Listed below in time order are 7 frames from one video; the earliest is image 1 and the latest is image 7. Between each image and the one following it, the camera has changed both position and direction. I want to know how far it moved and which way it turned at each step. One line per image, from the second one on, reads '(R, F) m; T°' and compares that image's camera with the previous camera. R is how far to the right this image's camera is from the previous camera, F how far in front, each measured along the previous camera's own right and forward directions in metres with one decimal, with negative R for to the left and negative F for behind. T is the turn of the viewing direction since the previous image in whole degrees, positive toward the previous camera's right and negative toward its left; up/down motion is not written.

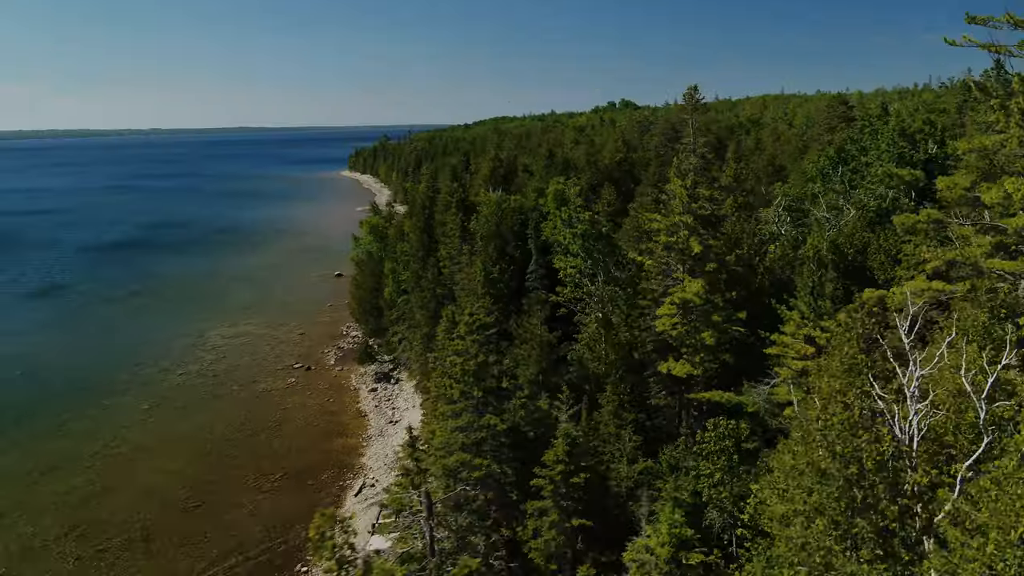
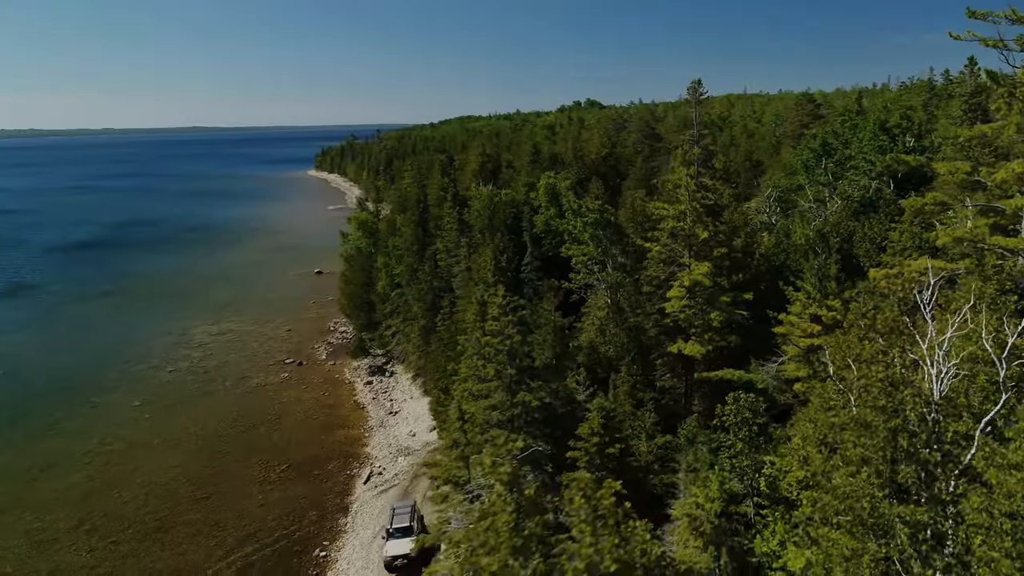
(-1.9, -0.9) m; +3°
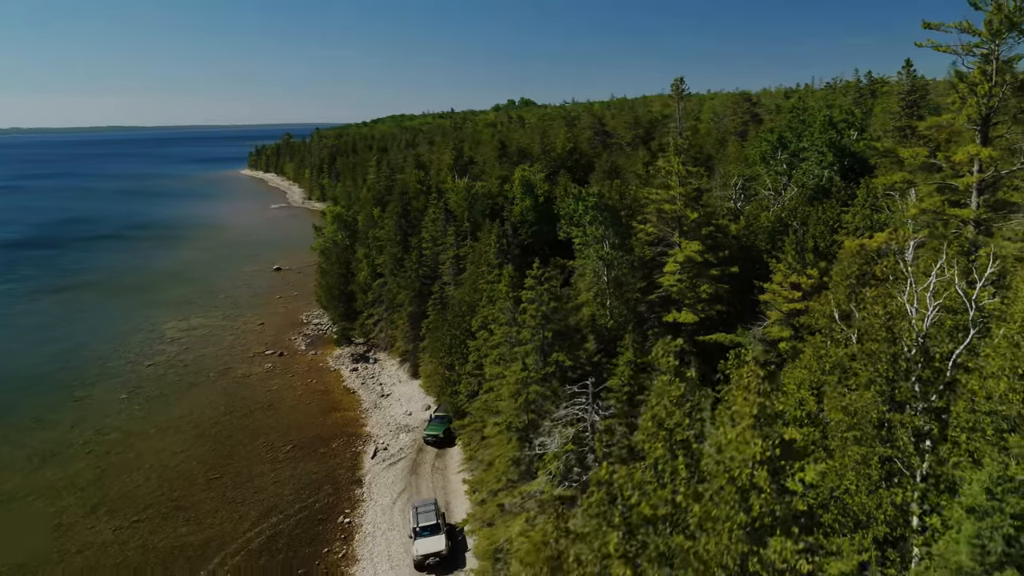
(-3.2, -2.5) m; +5°
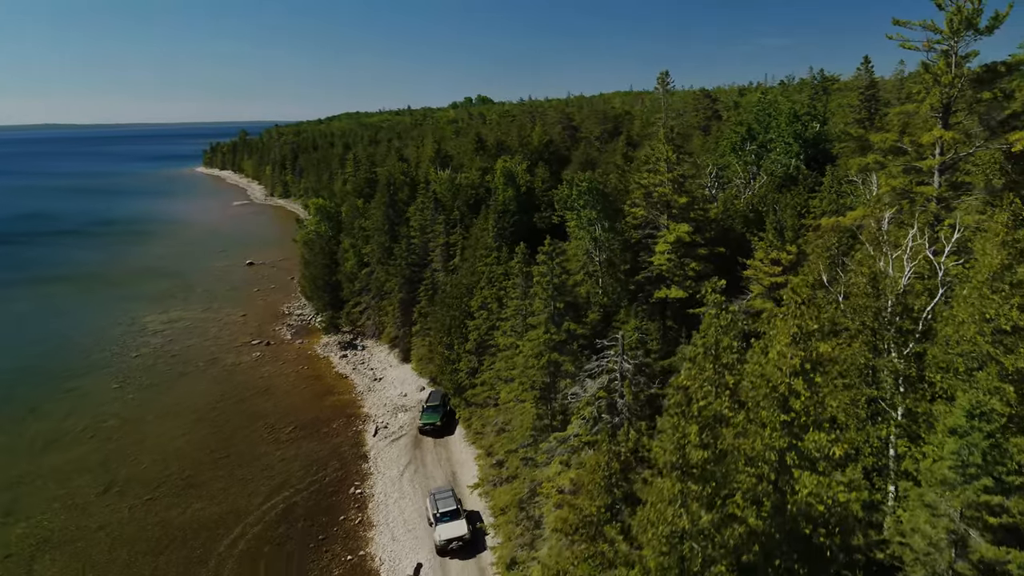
(-2.0, -1.9) m; +3°
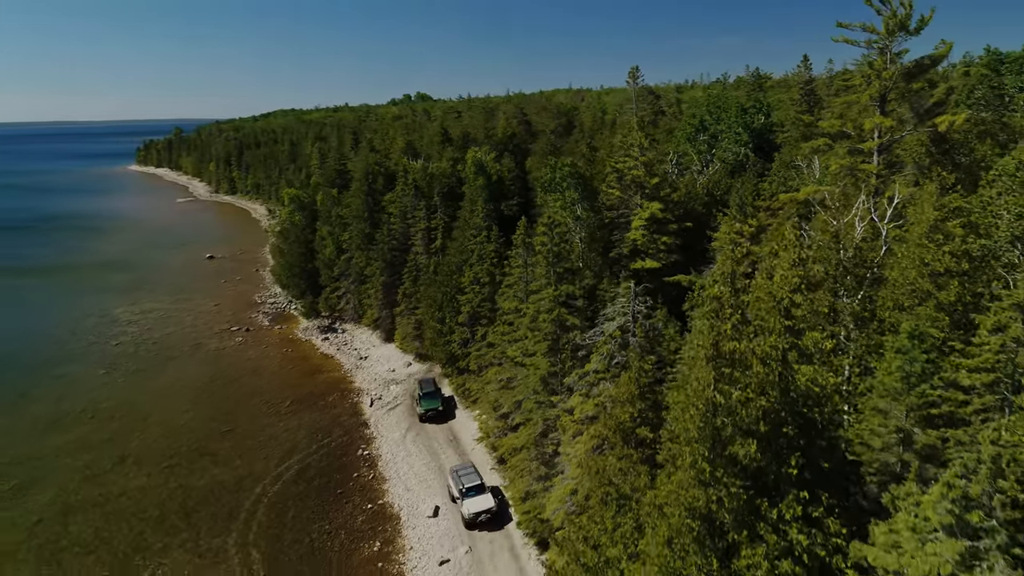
(-2.7, -3.2) m; +5°
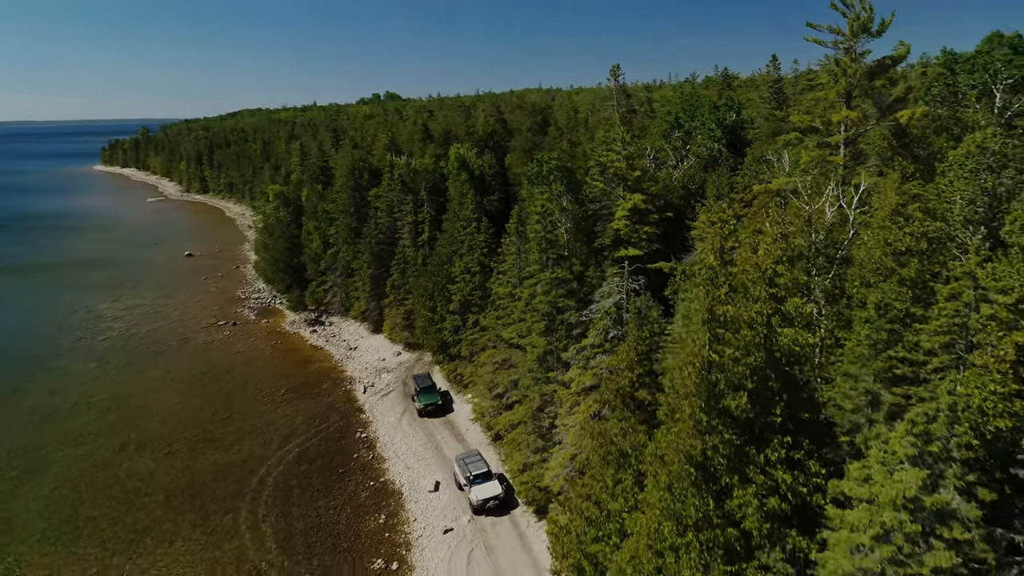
(-1.1, -1.7) m; +2°
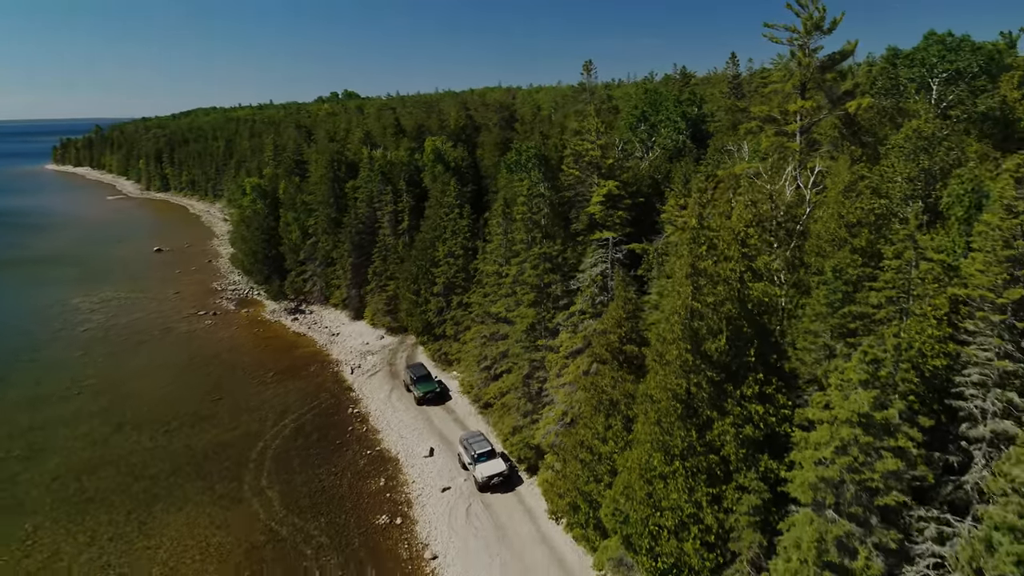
(-1.3, -2.3) m; +3°
